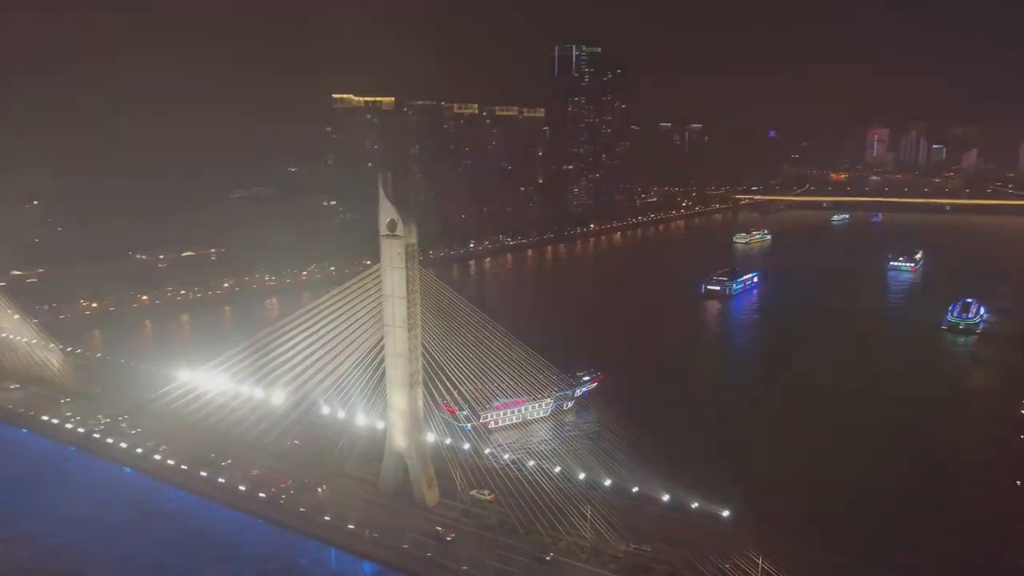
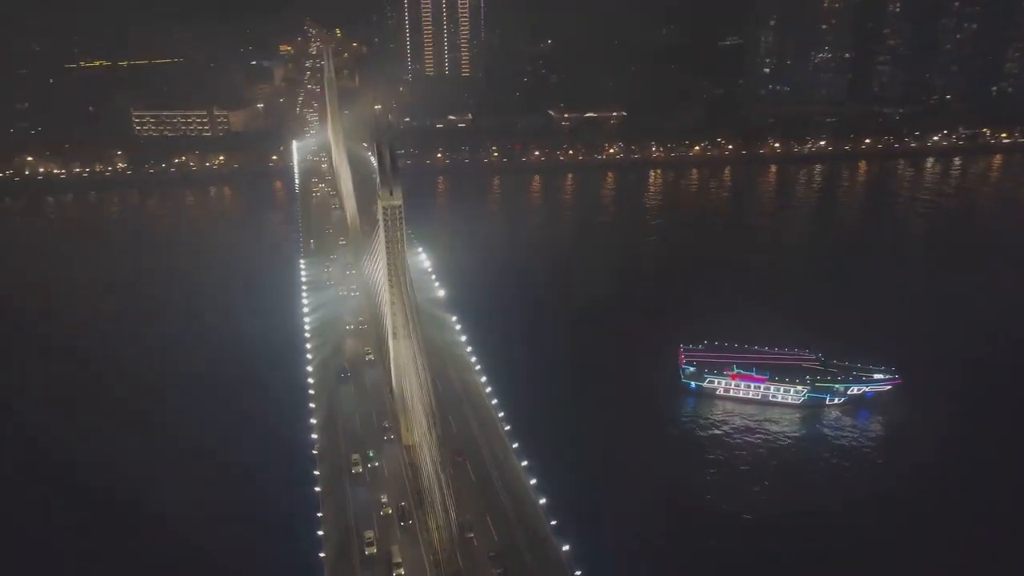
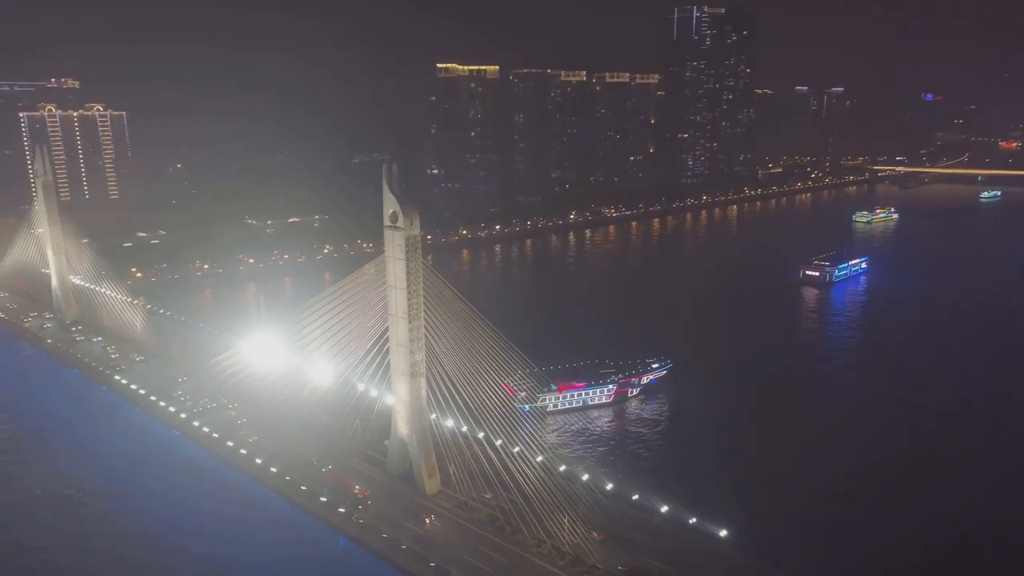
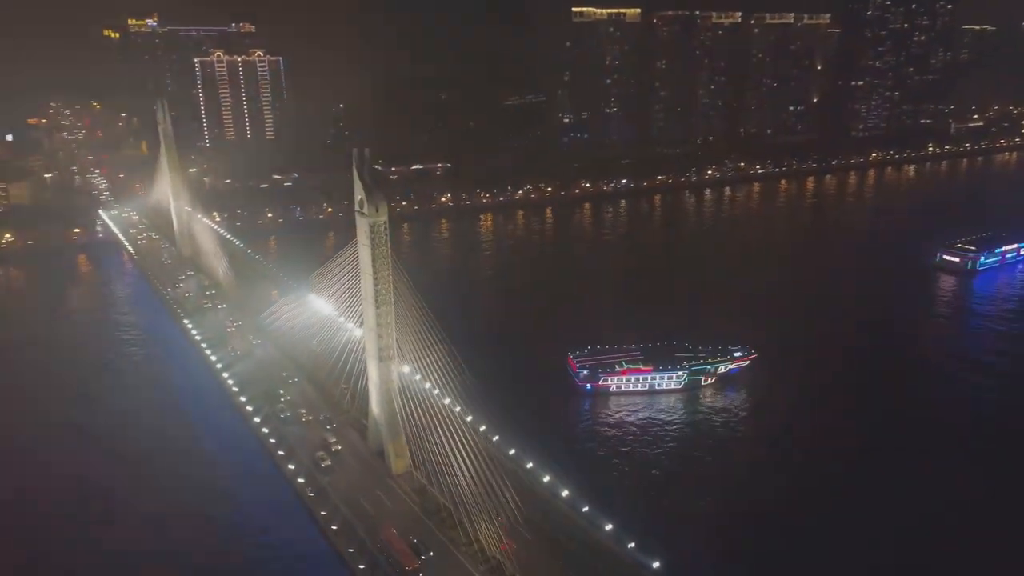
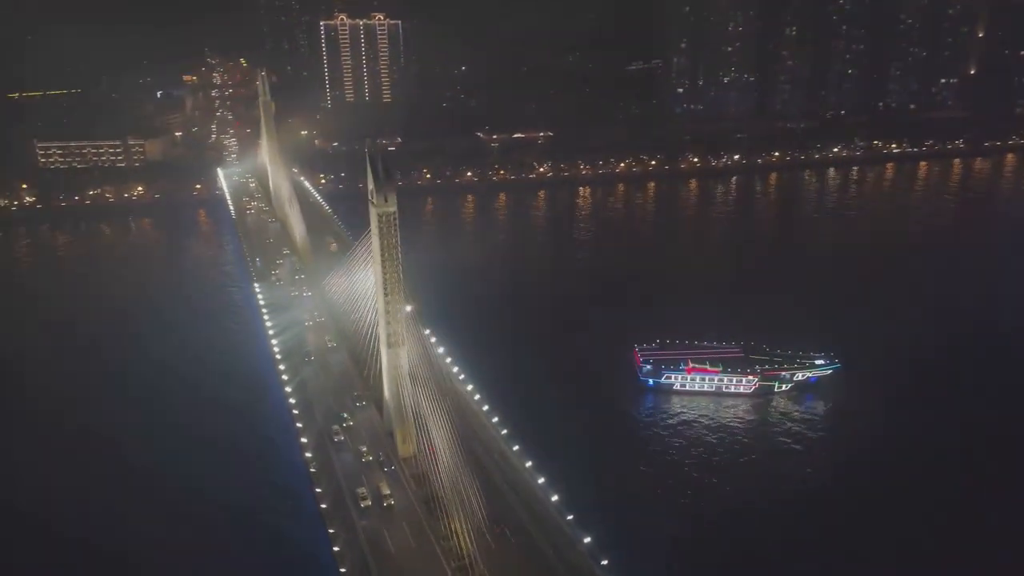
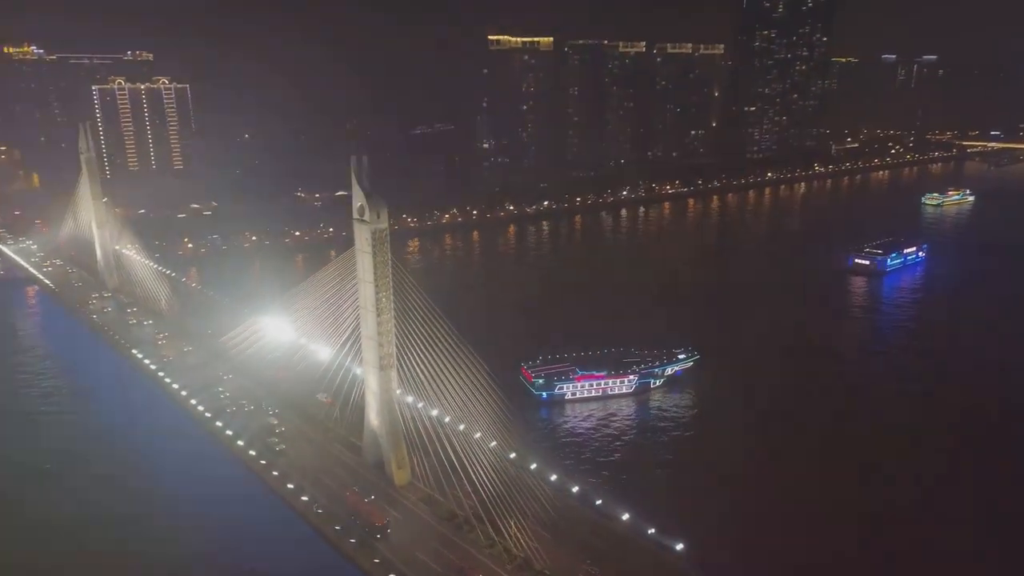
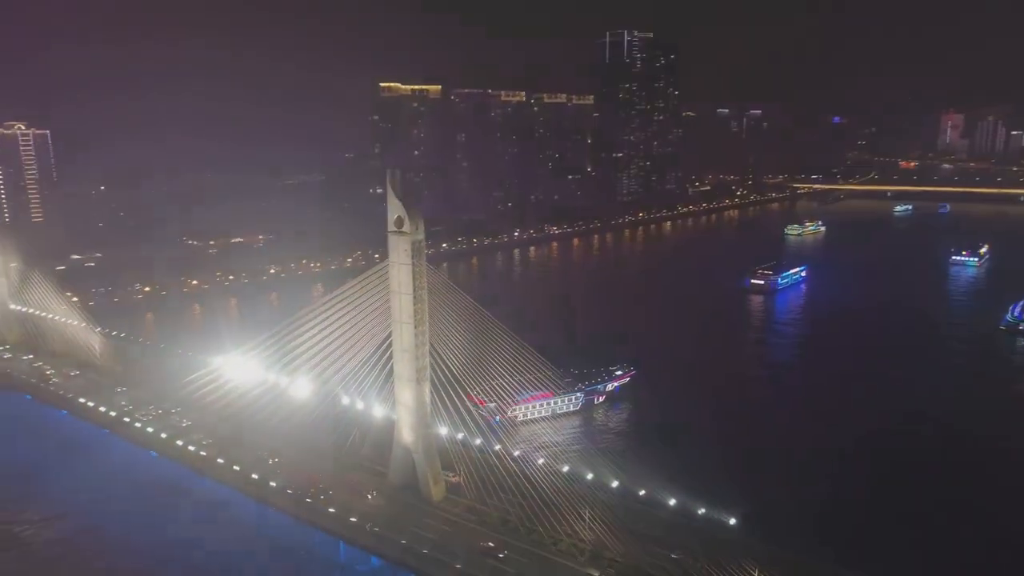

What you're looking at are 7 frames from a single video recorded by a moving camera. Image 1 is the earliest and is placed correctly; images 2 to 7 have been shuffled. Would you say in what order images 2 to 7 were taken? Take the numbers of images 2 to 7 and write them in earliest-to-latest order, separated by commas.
7, 3, 6, 4, 5, 2
